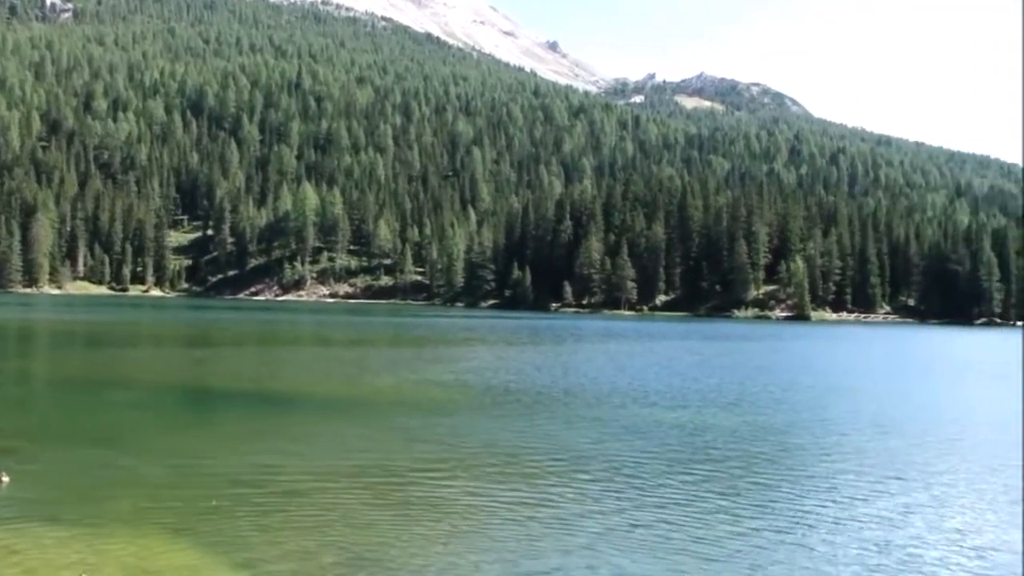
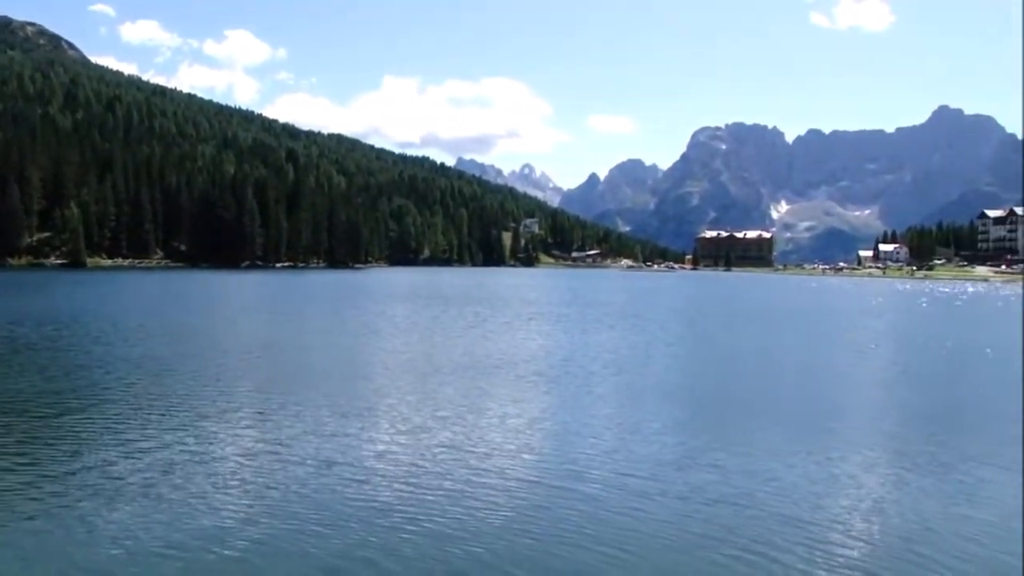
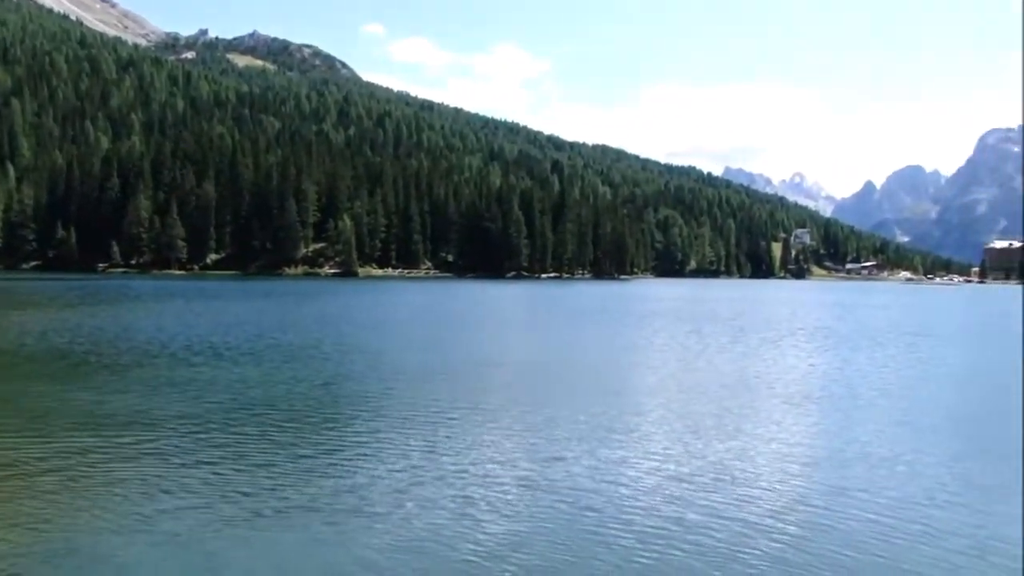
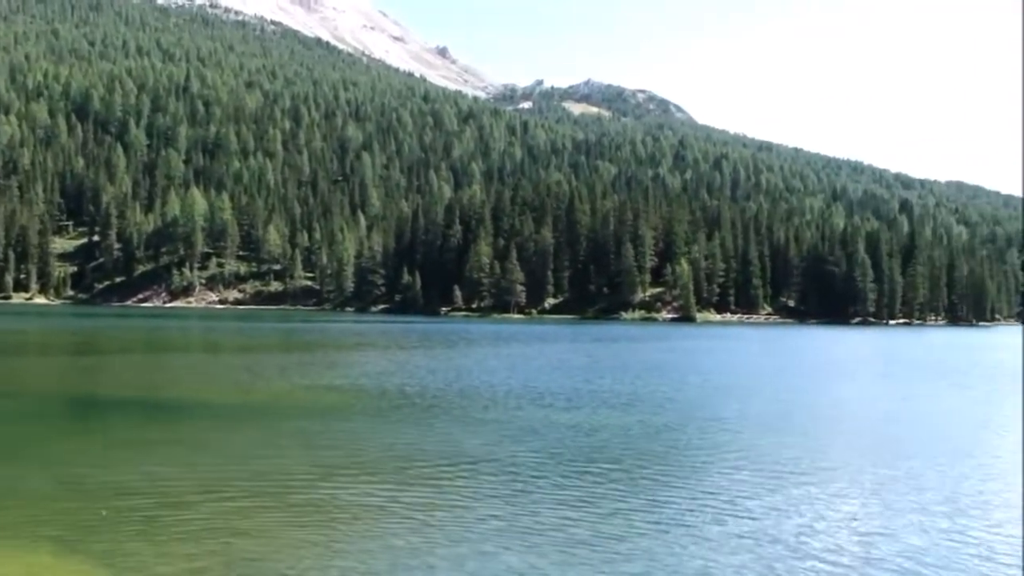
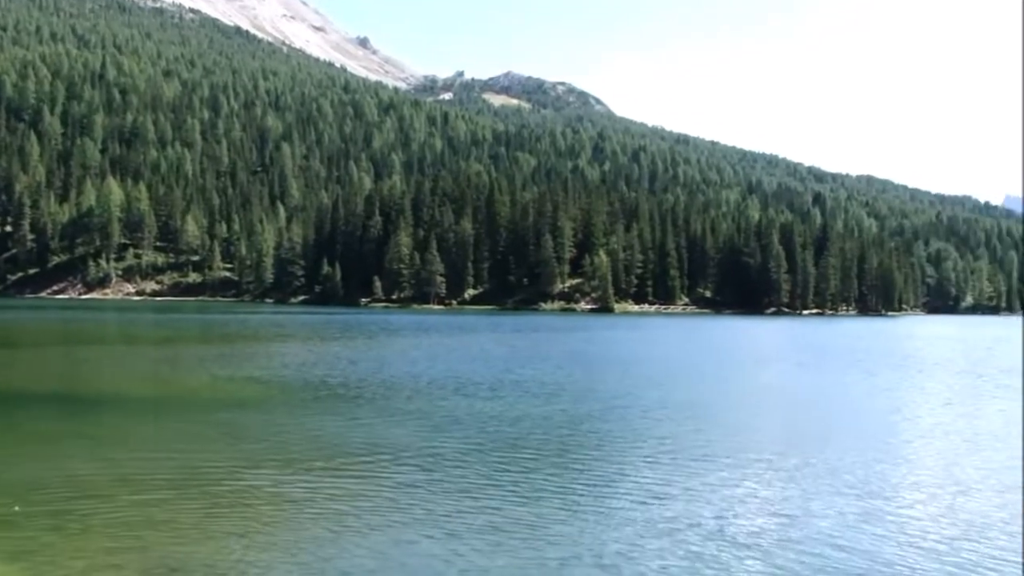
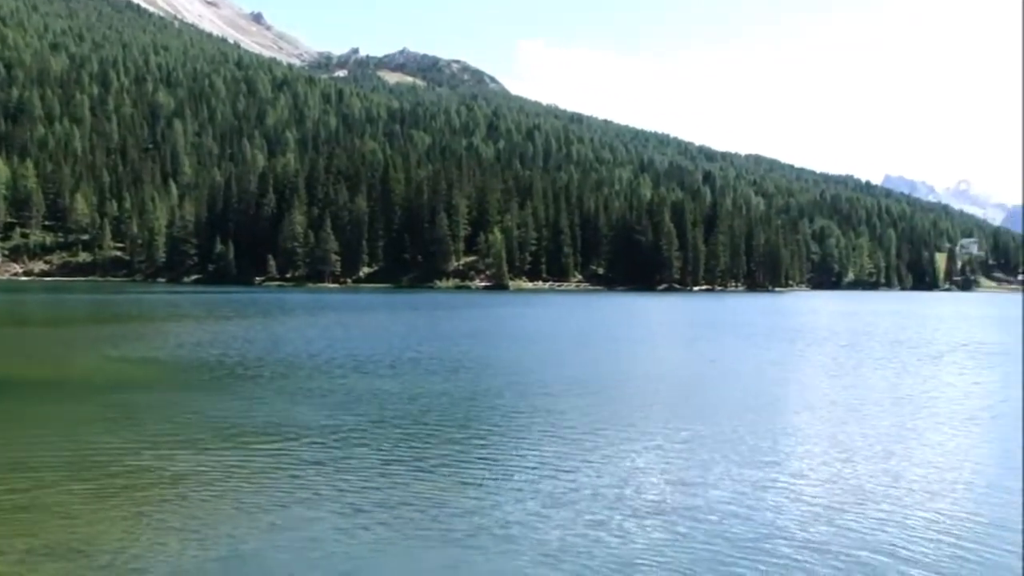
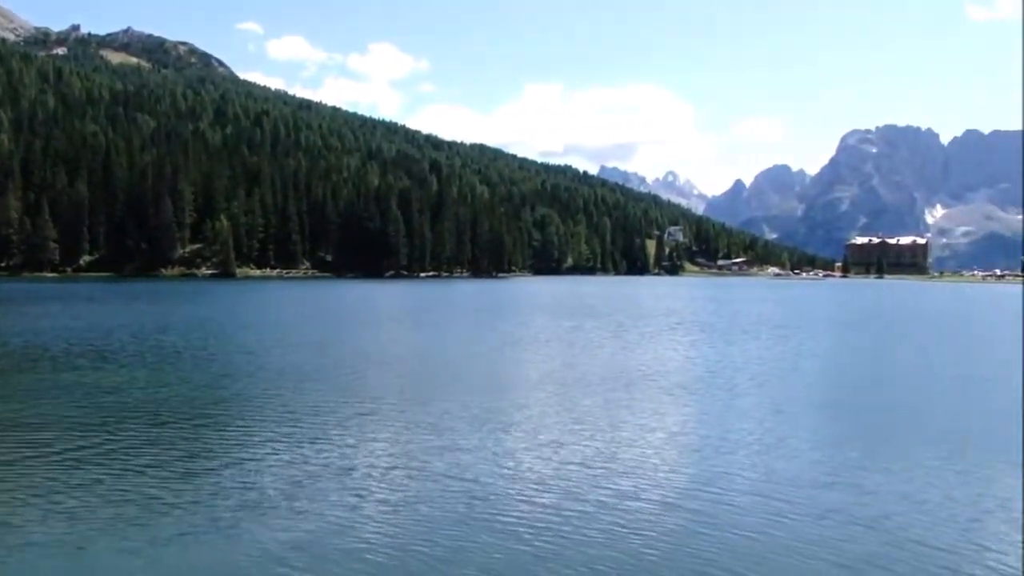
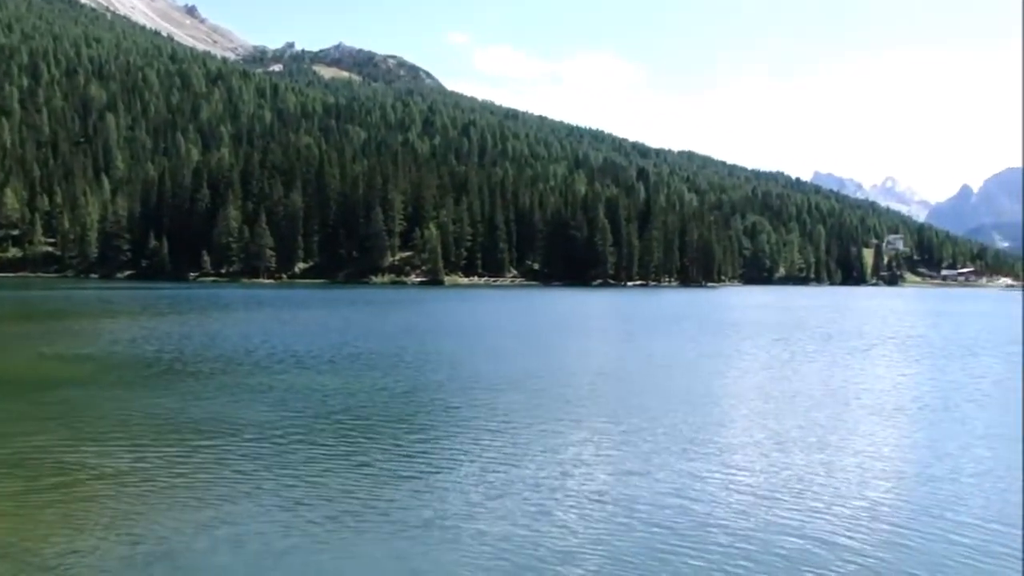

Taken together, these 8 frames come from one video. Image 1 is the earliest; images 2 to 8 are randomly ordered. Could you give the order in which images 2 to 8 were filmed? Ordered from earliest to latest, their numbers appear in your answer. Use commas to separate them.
4, 5, 6, 8, 3, 7, 2
